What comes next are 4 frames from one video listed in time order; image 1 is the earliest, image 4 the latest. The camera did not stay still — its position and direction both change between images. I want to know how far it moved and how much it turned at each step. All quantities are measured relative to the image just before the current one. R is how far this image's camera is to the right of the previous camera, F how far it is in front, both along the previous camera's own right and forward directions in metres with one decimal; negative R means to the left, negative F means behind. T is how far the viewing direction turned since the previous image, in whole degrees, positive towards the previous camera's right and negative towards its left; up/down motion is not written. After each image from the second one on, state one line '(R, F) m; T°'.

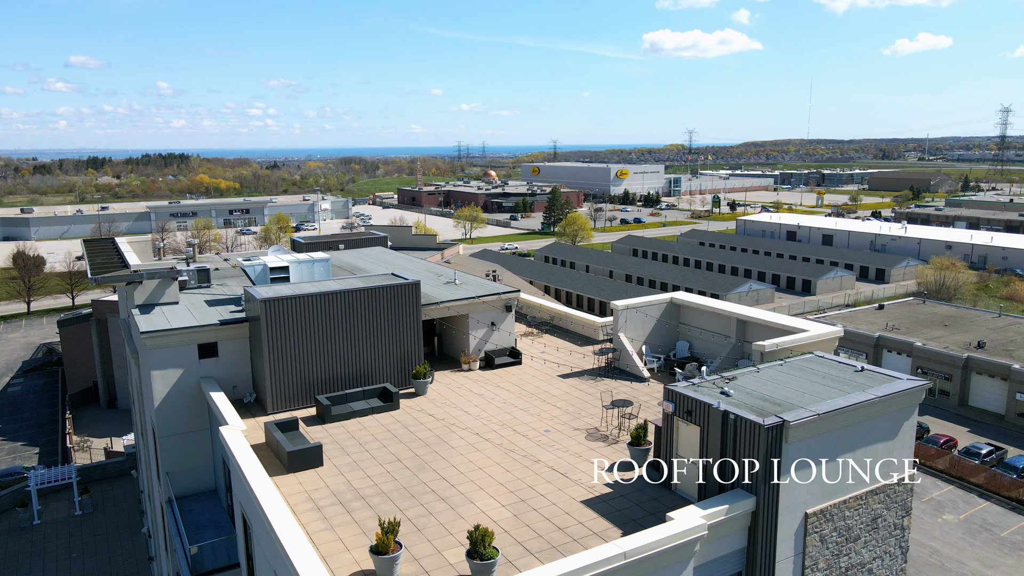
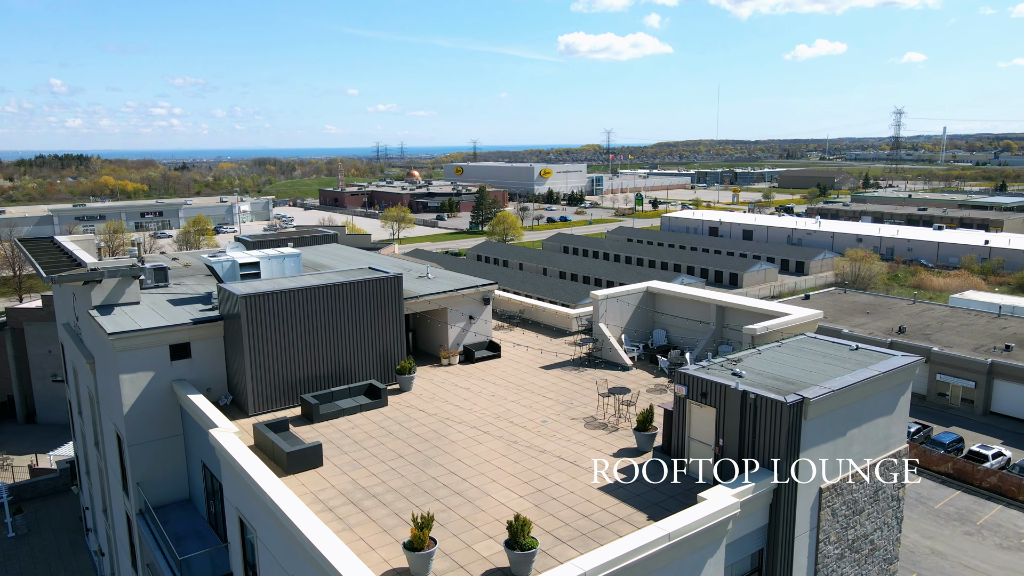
(-1.3, +0.3) m; +6°
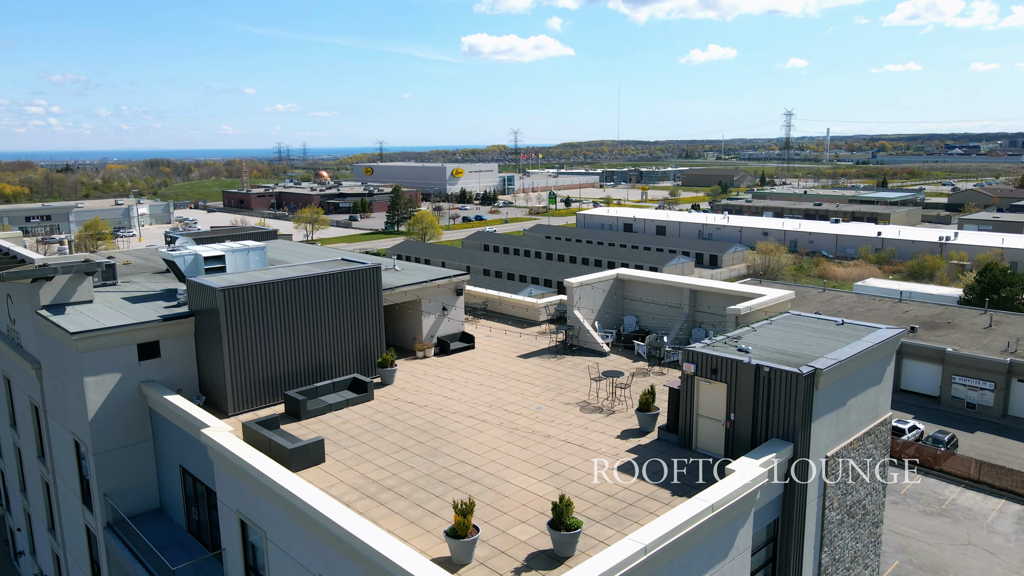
(-1.5, +0.2) m; +7°
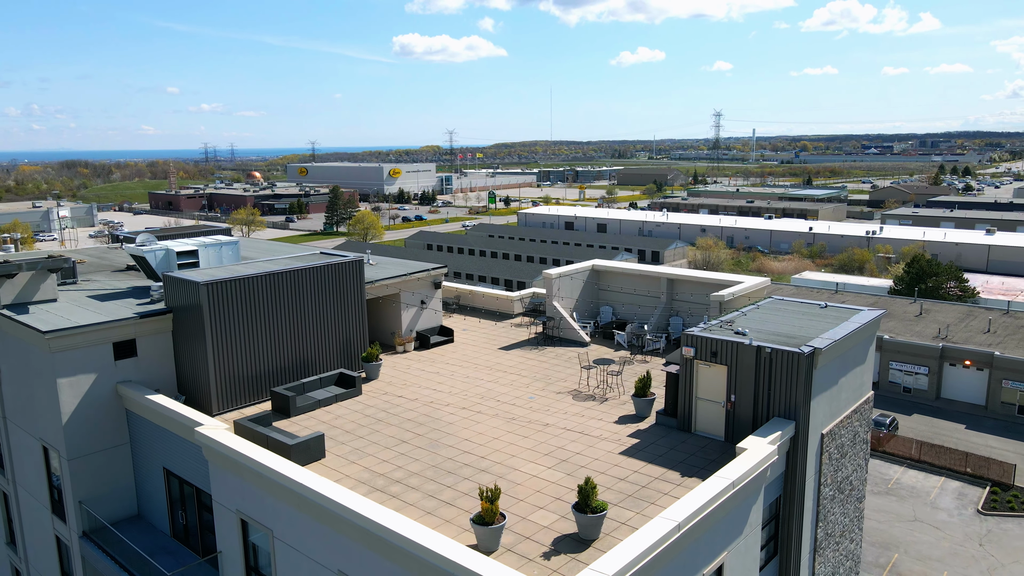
(-1.0, +0.1) m; +5°
